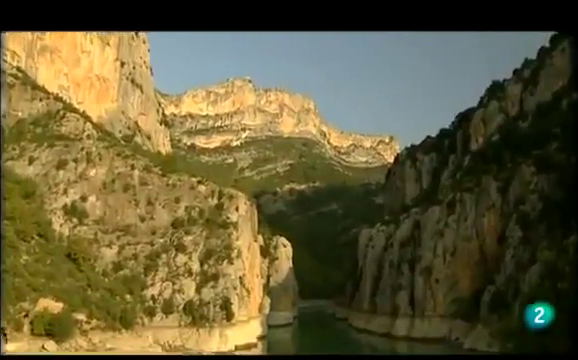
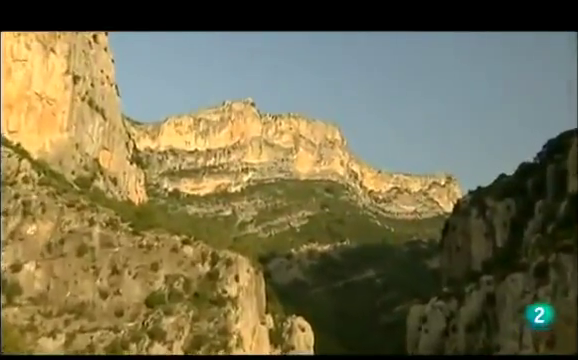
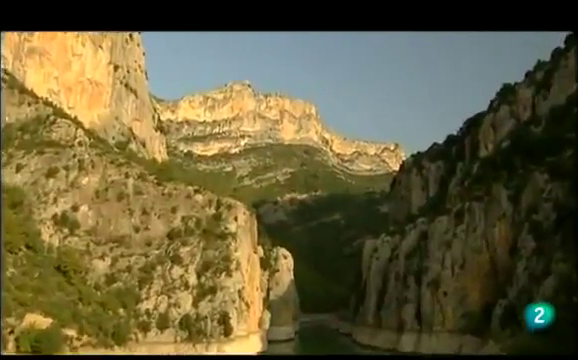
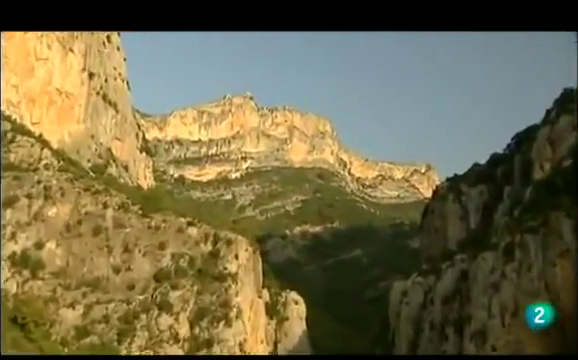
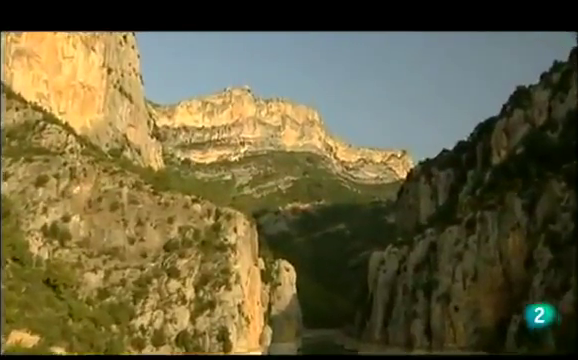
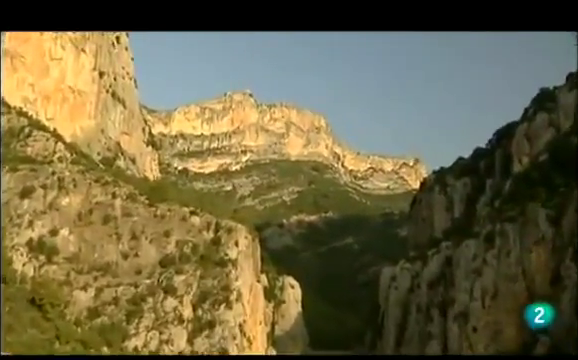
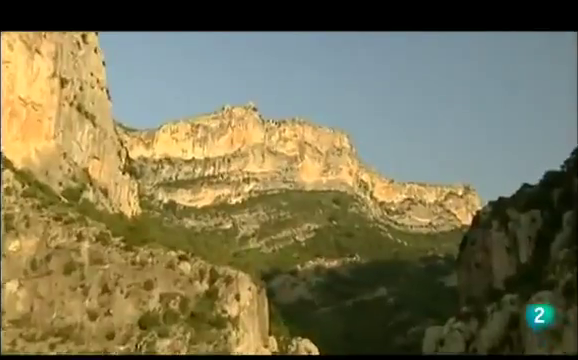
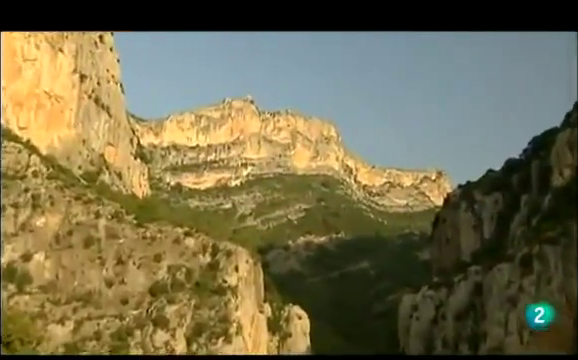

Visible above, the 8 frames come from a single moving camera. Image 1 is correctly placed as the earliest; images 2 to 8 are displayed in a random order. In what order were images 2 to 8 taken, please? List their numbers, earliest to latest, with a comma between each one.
3, 5, 6, 4, 8, 2, 7
